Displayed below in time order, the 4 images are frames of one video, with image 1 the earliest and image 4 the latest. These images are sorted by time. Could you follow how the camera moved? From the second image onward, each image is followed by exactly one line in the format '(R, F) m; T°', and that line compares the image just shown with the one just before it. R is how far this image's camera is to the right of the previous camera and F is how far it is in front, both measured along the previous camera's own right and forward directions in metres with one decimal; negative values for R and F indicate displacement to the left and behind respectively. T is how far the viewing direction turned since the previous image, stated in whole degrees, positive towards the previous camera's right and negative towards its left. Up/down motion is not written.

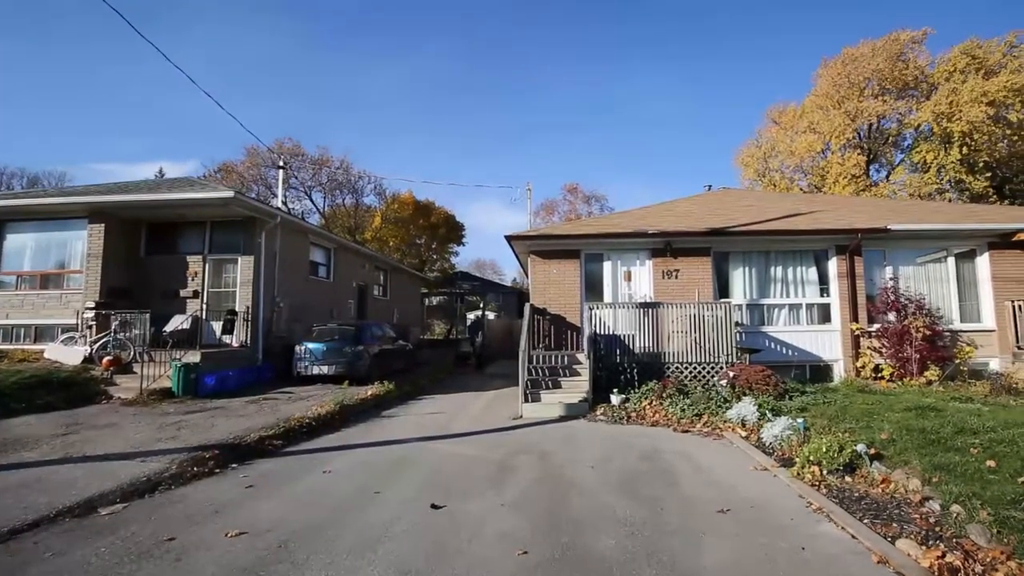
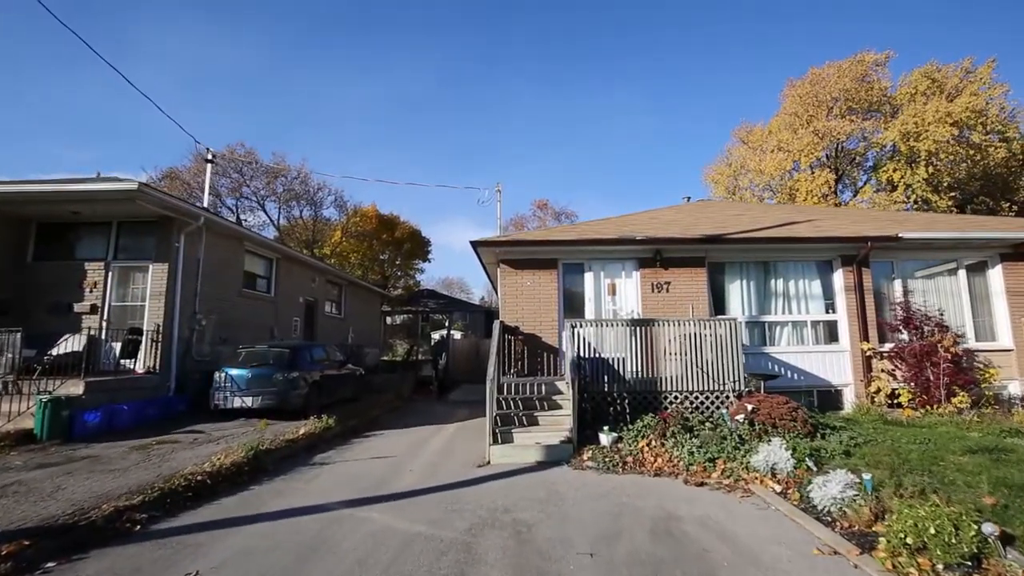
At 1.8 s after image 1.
(0.0, +1.7) m; +4°
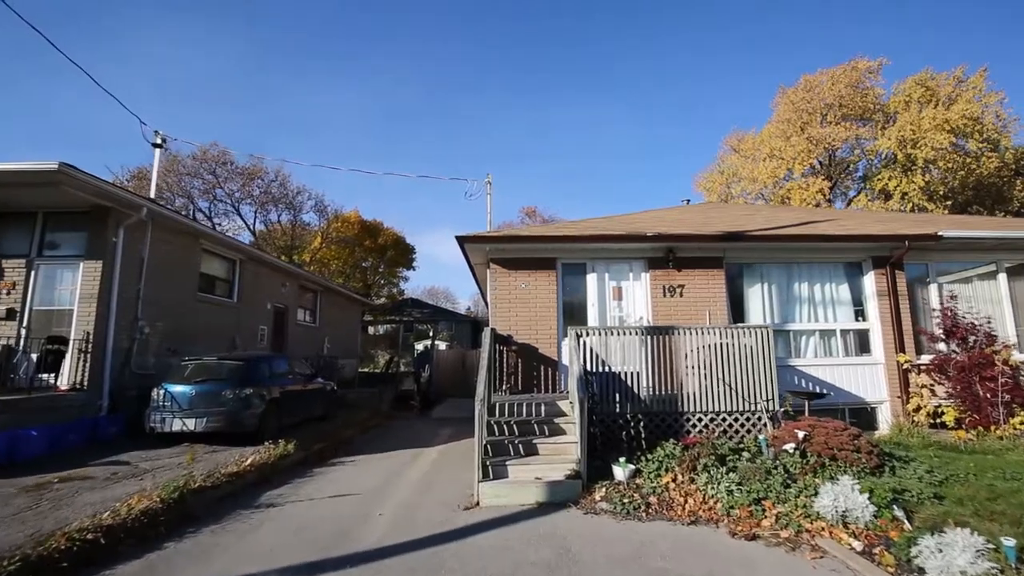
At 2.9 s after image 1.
(-0.1, +1.3) m; +2°
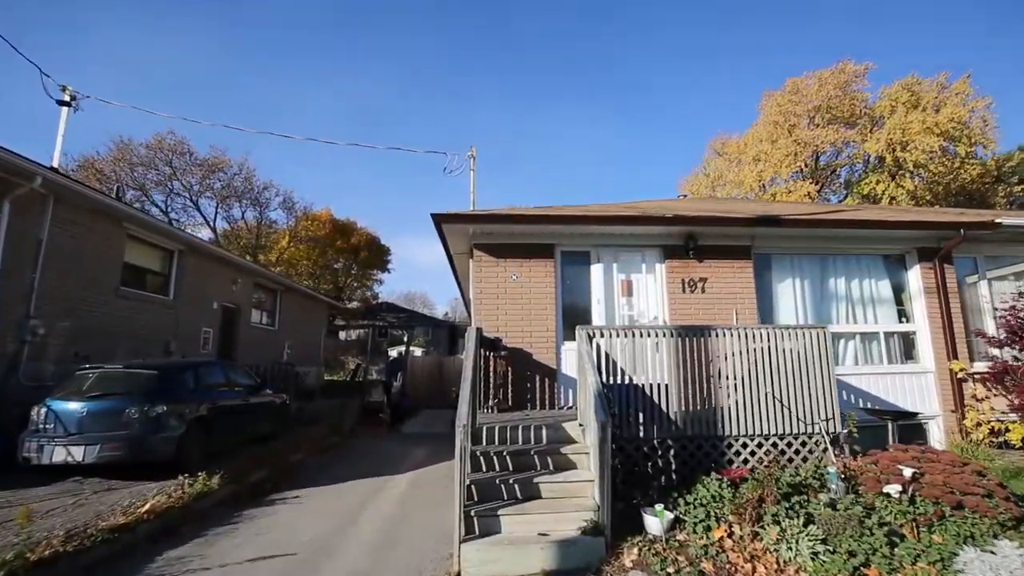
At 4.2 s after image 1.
(-0.2, +1.6) m; +3°
